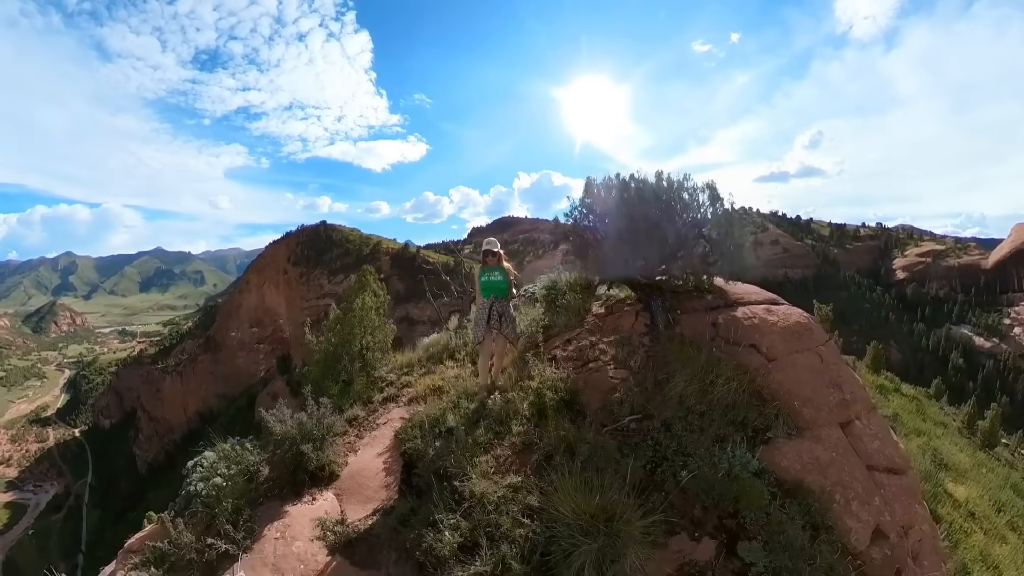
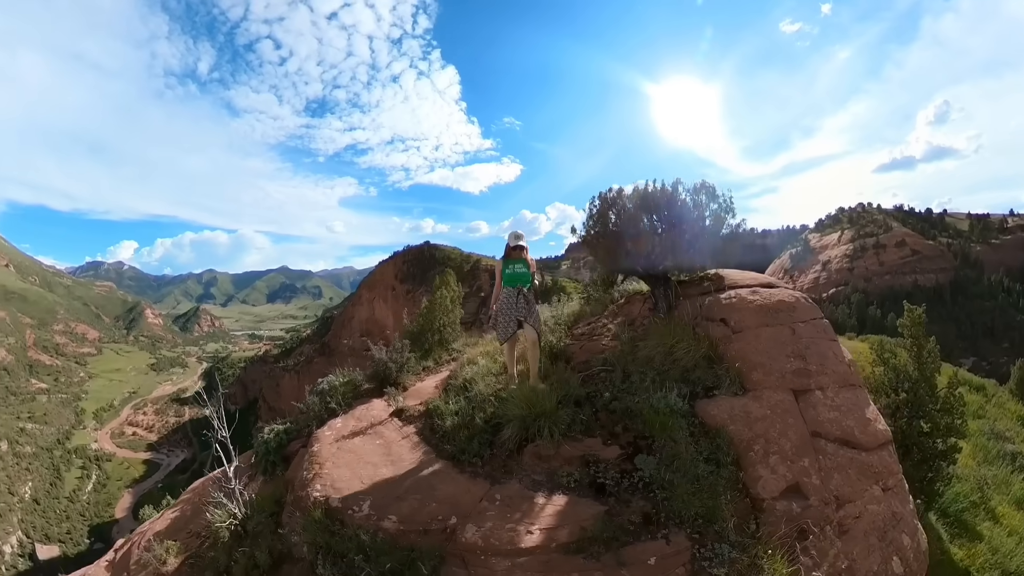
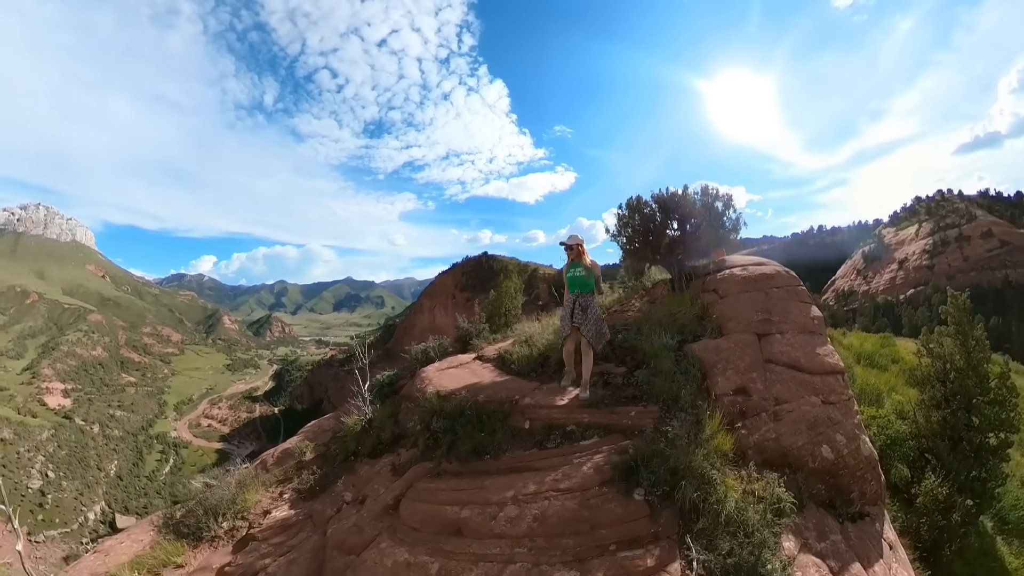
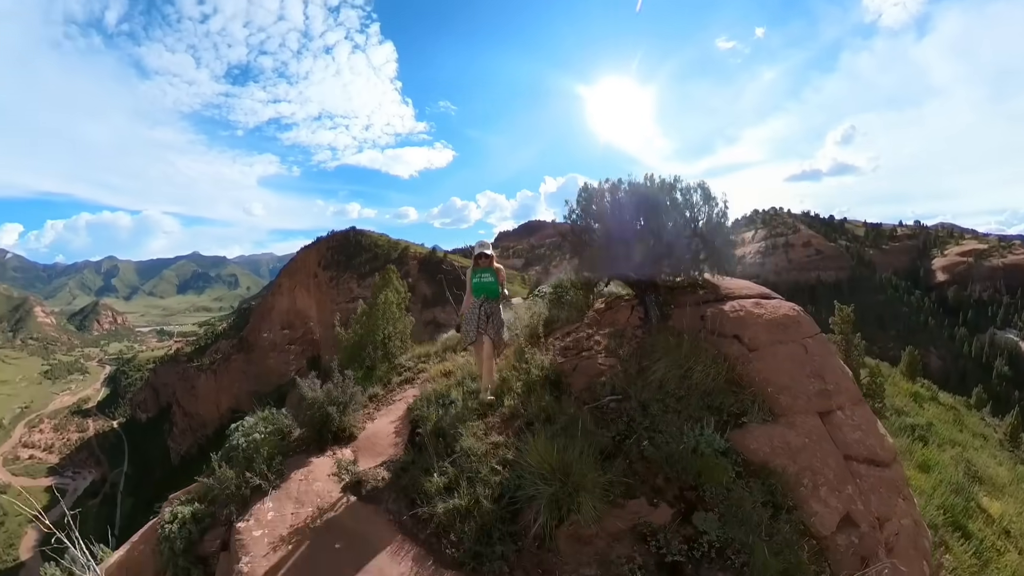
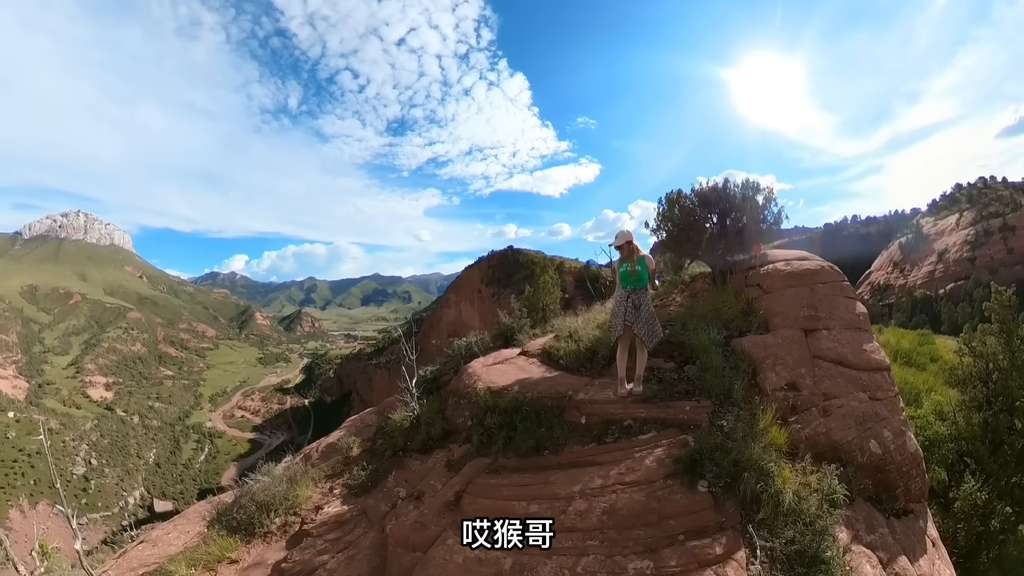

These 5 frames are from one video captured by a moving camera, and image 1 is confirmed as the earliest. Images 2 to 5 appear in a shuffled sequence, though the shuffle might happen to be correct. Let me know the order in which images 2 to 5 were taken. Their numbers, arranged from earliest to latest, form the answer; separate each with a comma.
4, 2, 3, 5
